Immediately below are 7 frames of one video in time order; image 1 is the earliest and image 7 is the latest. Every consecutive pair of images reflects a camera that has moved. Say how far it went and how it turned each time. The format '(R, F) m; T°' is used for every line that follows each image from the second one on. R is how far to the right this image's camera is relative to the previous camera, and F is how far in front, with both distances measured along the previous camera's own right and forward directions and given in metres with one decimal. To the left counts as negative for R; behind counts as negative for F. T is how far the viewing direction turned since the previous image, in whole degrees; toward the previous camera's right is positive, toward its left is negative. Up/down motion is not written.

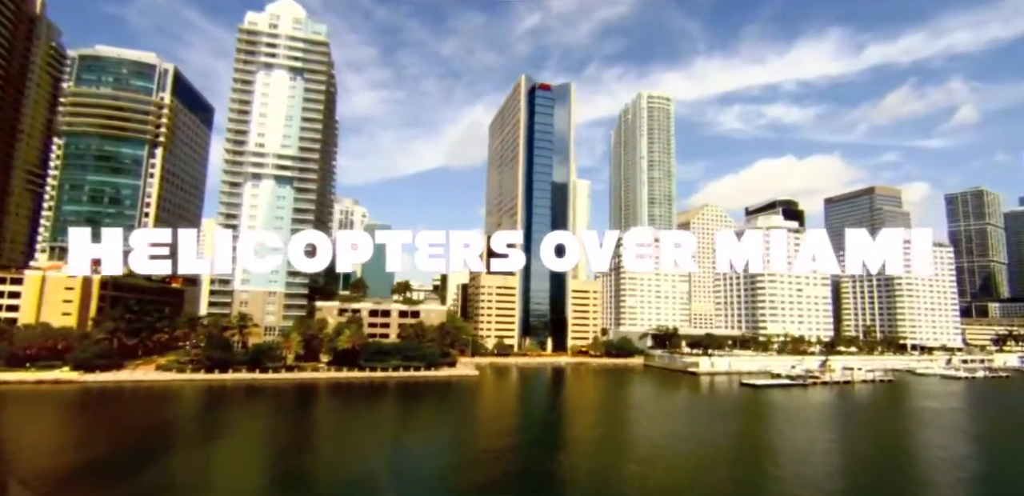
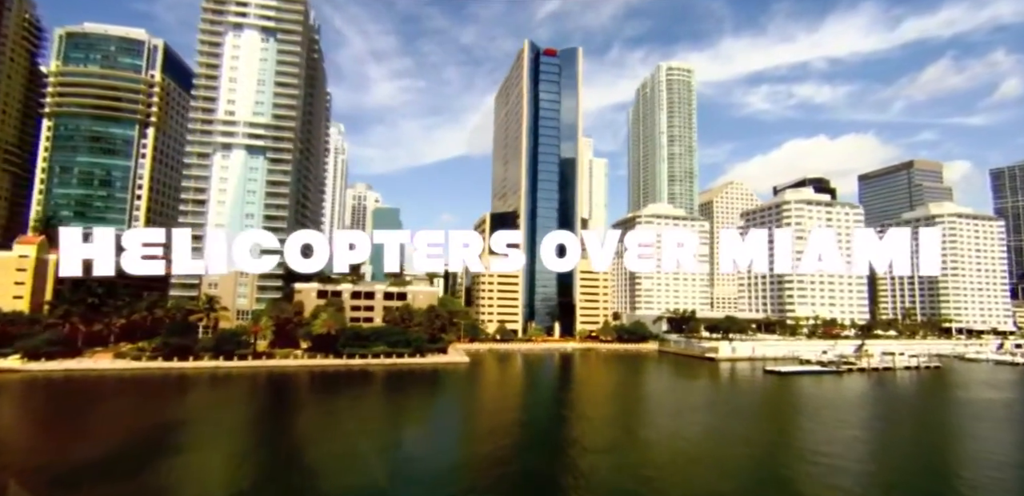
(+1.1, +2.1) m; -3°
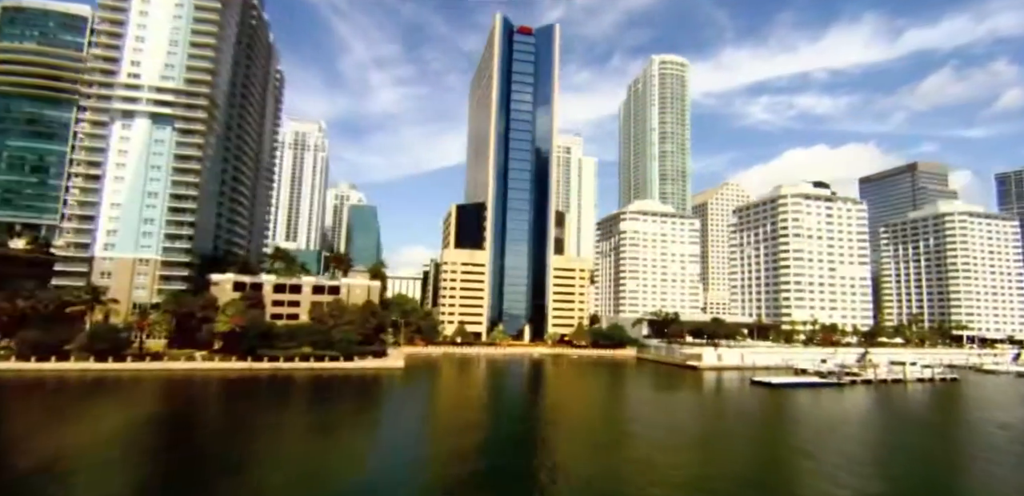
(+1.7, +2.8) m; 0°
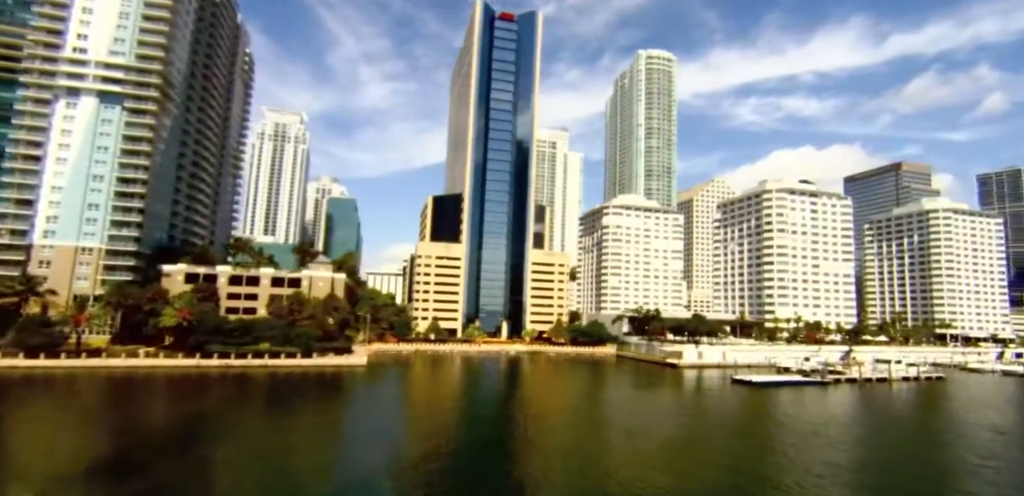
(+0.5, +0.9) m; +1°
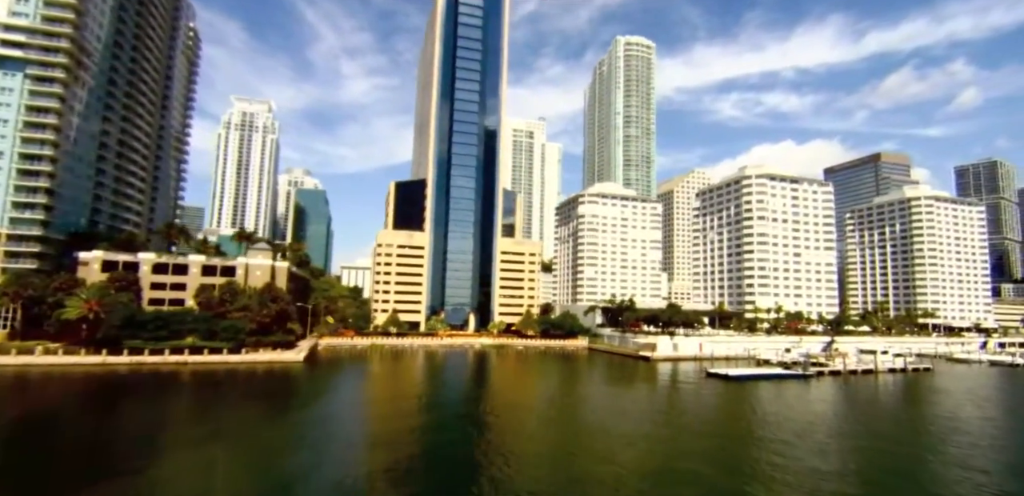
(+0.8, +1.4) m; +2°
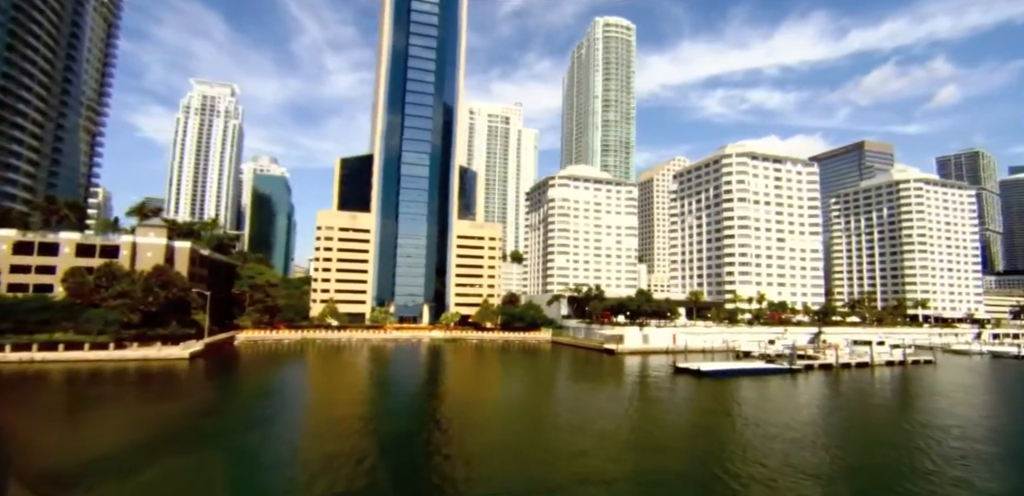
(+1.1, +2.3) m; +1°
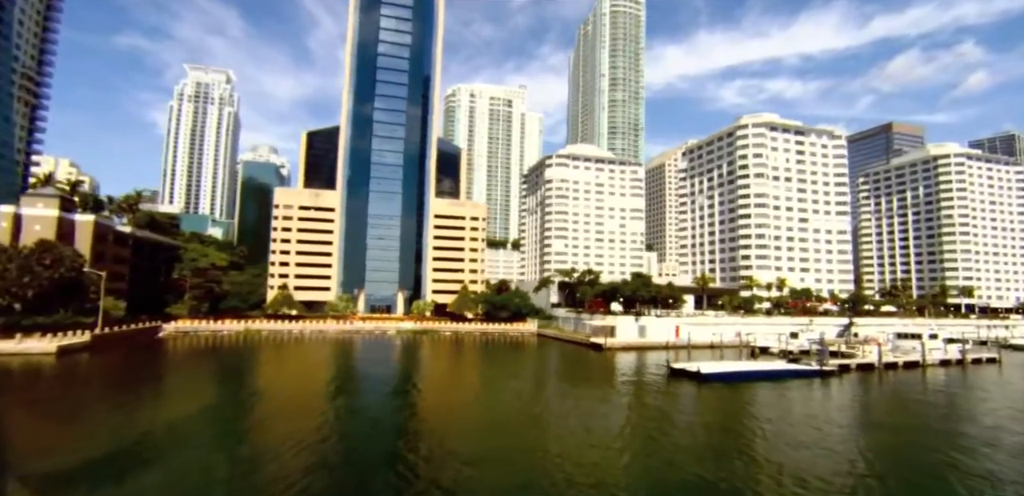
(+1.1, +2.5) m; -2°
